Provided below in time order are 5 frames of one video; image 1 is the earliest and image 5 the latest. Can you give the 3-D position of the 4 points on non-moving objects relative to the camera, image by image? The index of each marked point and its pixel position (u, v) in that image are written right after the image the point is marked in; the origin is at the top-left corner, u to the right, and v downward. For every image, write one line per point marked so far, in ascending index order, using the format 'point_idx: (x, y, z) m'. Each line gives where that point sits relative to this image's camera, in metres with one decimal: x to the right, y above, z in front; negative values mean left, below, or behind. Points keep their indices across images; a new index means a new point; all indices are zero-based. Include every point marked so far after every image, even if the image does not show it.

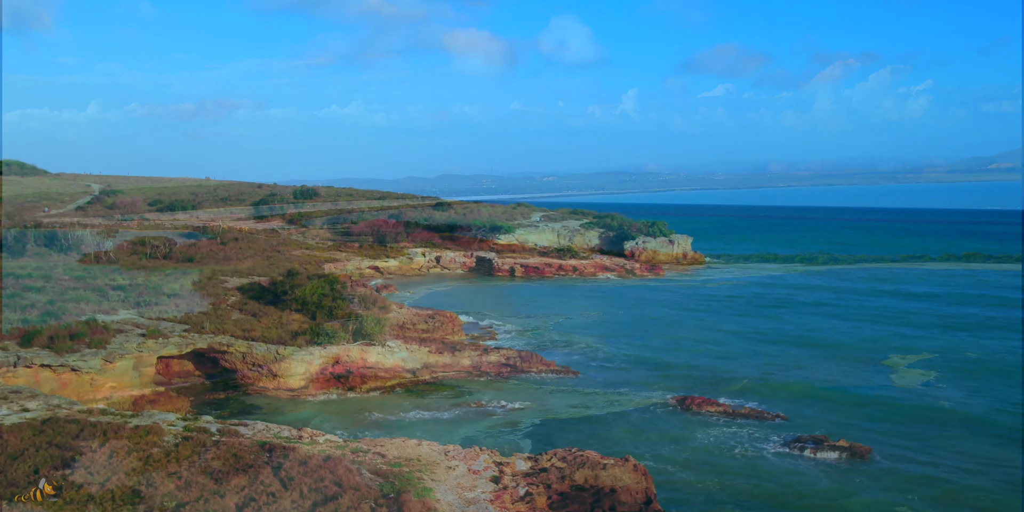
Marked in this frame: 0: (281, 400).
0: (-5.0, -3.1, +17.8) m
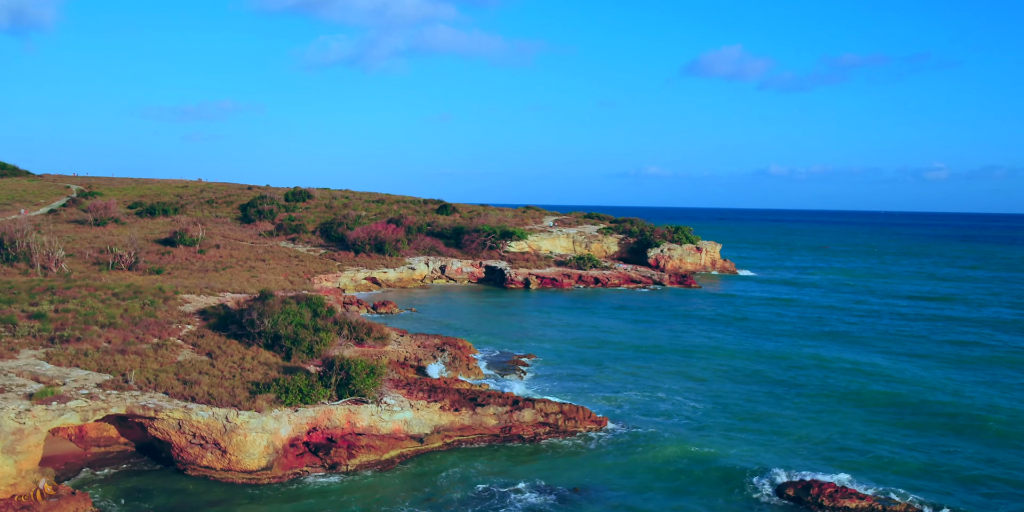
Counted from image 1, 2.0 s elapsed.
0: (-4.2, -3.5, +12.4) m
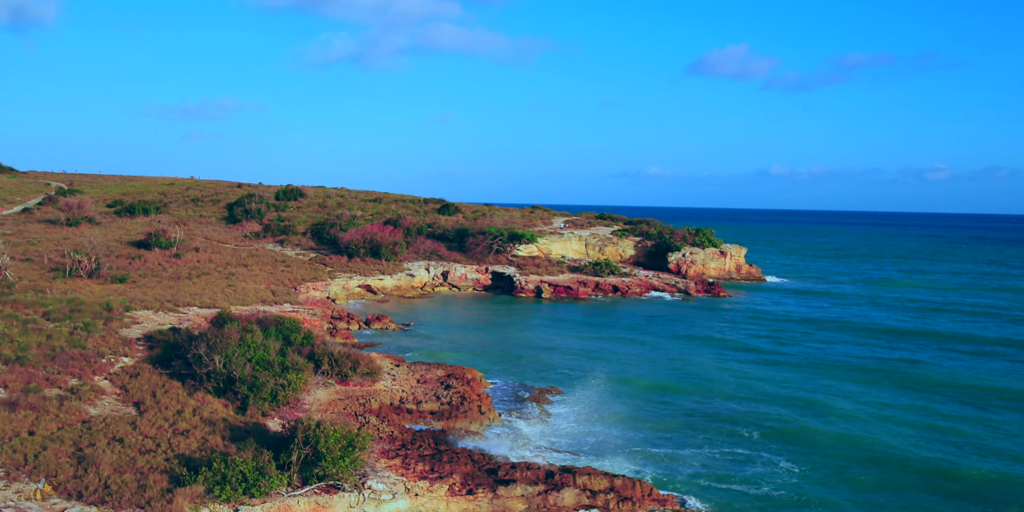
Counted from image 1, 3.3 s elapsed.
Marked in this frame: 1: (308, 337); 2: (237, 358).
0: (-3.7, -3.8, +8.2) m
1: (-4.2, -1.6, +17.2) m
2: (-4.5, -1.7, +13.6) m
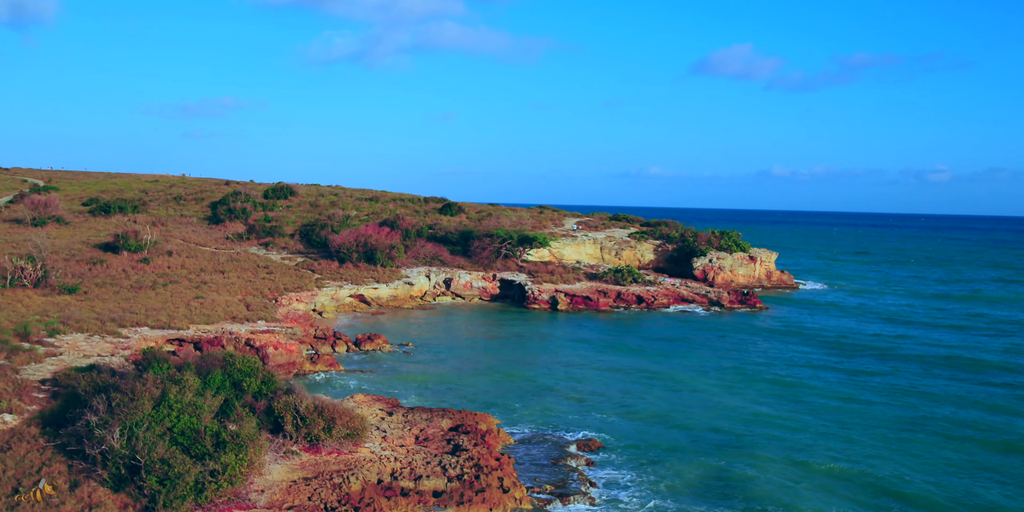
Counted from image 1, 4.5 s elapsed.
0: (-3.3, -4.0, +3.7) m
1: (-3.8, -1.9, +12.8) m
2: (-4.0, -1.9, +9.2) m
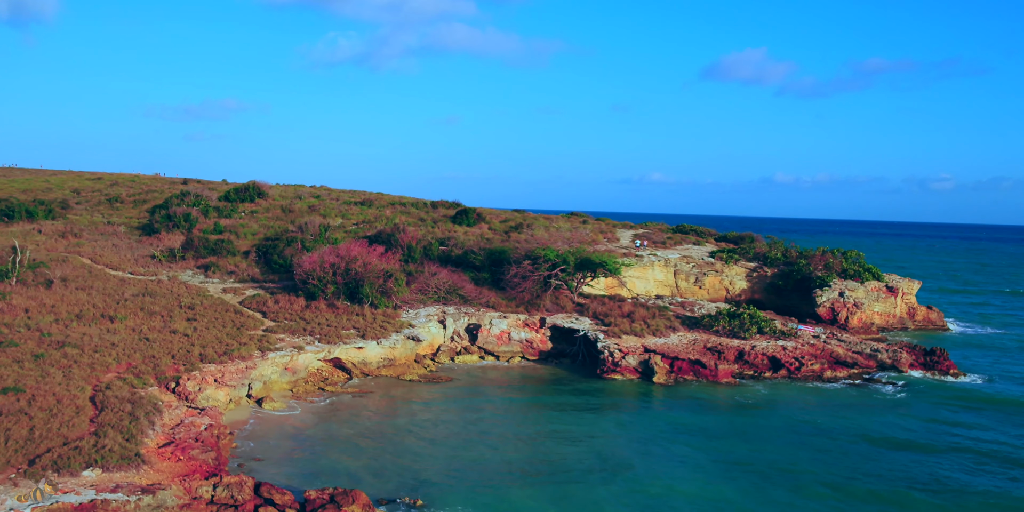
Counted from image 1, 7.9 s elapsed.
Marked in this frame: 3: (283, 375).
0: (-1.5, -4.8, -9.1) m
1: (-2.0, -2.7, 0.0) m
2: (-2.3, -2.7, -3.6) m
3: (-5.1, -2.7, +18.7) m
